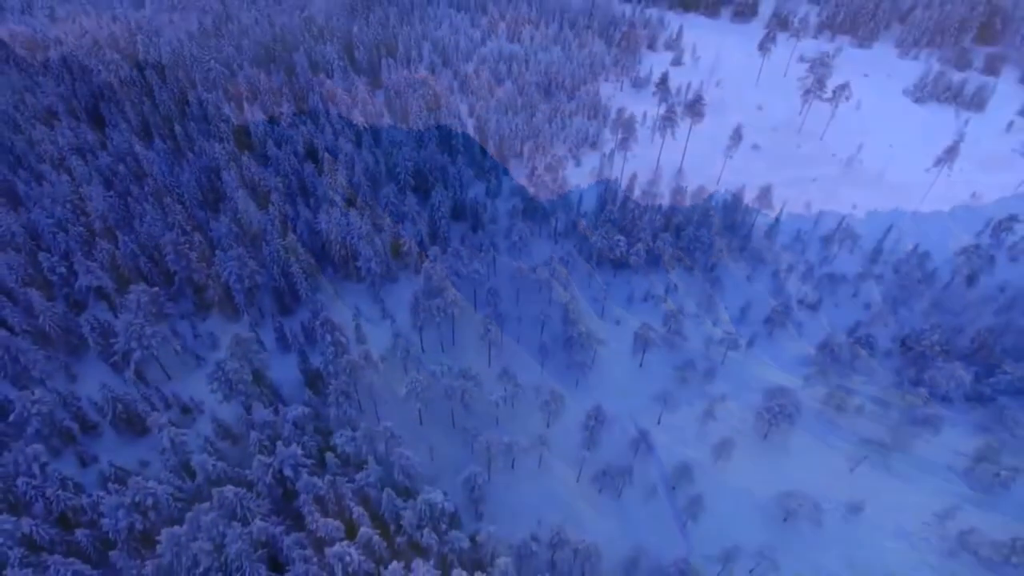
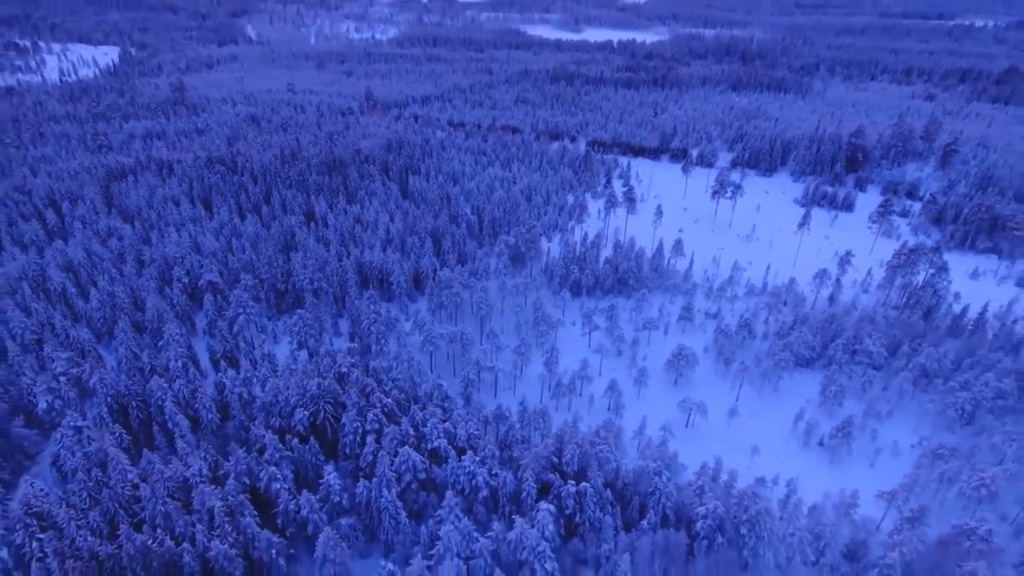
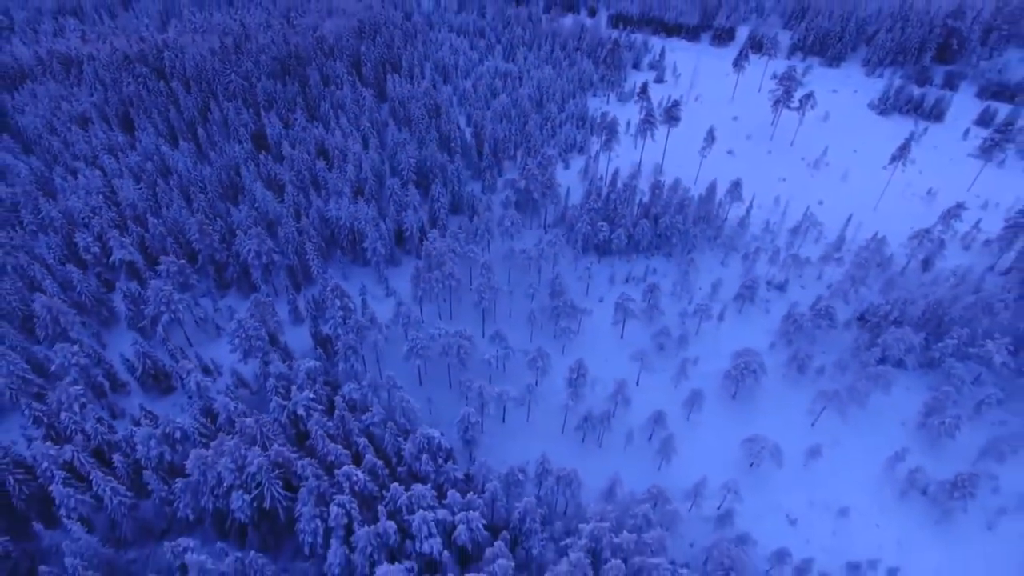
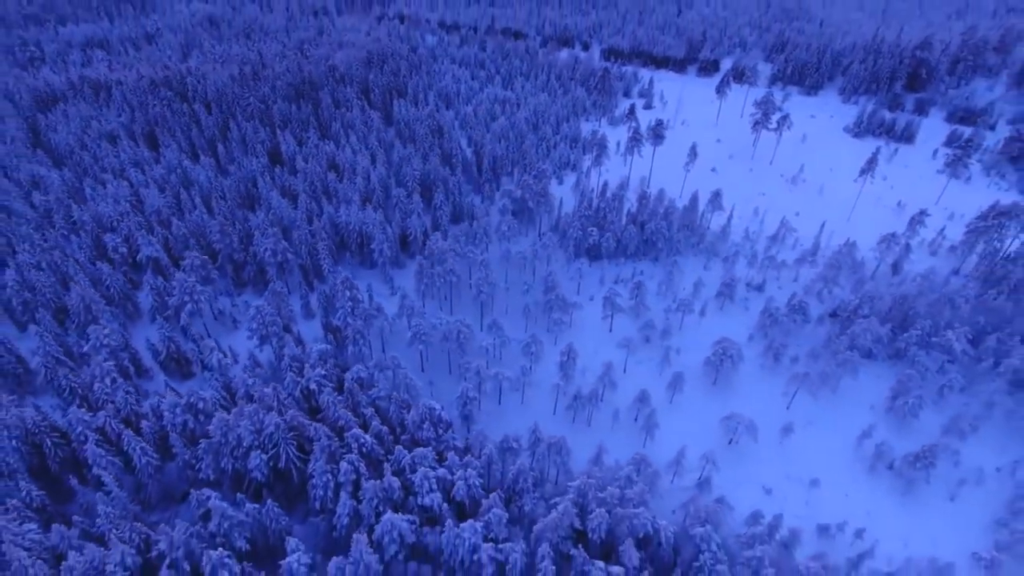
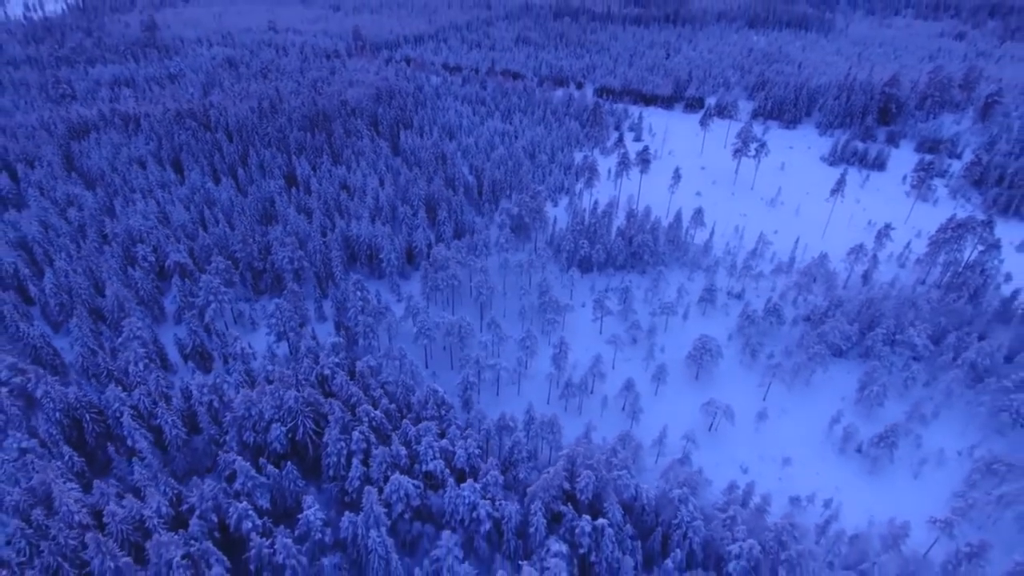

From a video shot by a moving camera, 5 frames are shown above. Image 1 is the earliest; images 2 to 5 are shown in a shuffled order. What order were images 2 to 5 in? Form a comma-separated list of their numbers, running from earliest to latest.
3, 4, 5, 2
